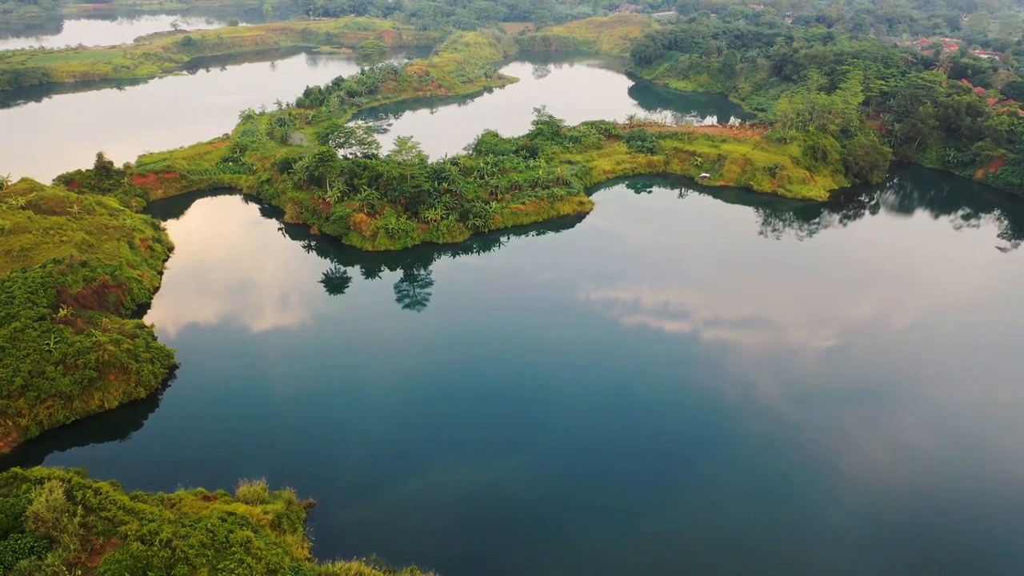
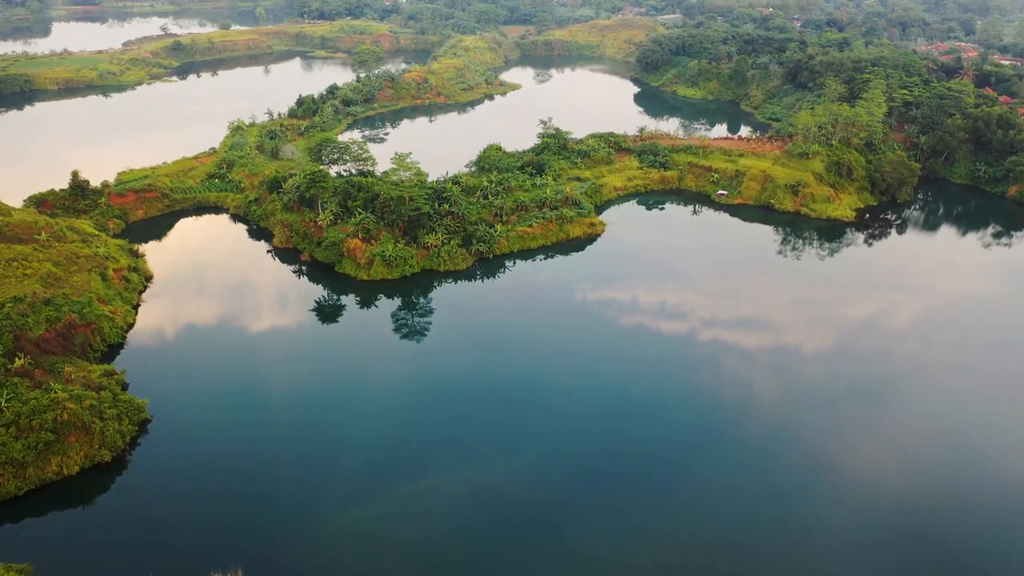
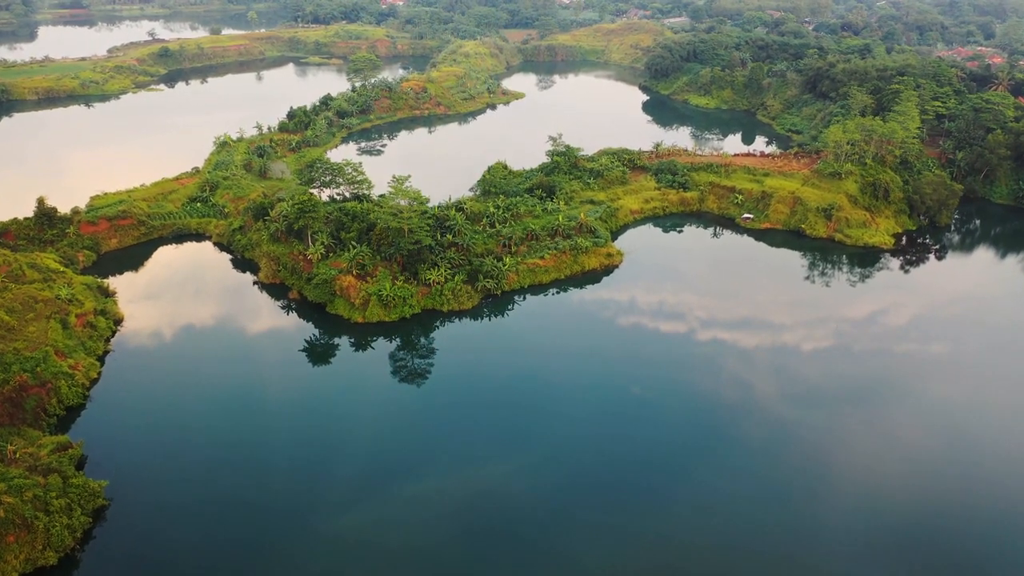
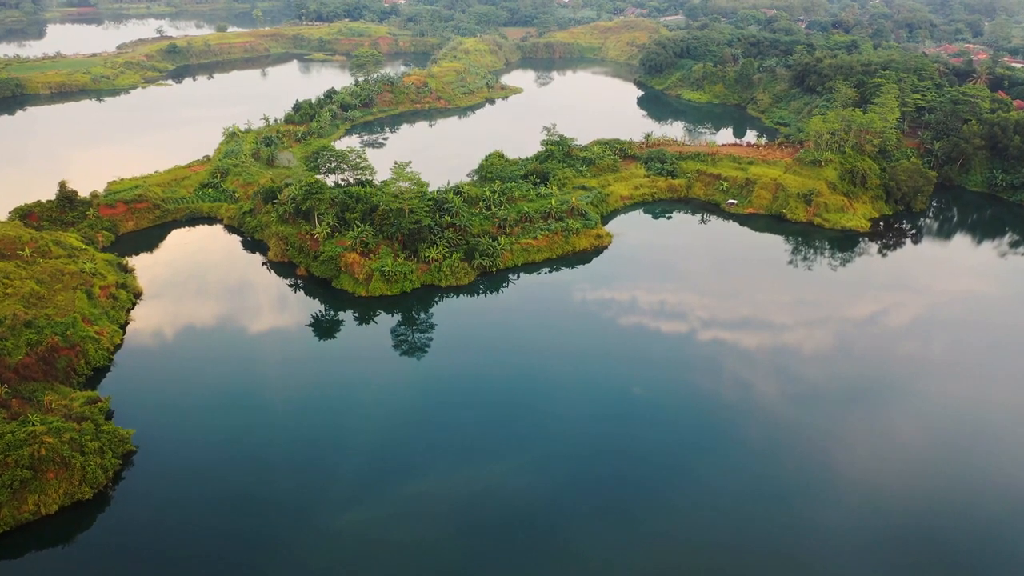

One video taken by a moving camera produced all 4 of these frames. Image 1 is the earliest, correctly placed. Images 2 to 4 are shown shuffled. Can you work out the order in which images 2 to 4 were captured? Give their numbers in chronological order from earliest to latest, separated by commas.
2, 4, 3
